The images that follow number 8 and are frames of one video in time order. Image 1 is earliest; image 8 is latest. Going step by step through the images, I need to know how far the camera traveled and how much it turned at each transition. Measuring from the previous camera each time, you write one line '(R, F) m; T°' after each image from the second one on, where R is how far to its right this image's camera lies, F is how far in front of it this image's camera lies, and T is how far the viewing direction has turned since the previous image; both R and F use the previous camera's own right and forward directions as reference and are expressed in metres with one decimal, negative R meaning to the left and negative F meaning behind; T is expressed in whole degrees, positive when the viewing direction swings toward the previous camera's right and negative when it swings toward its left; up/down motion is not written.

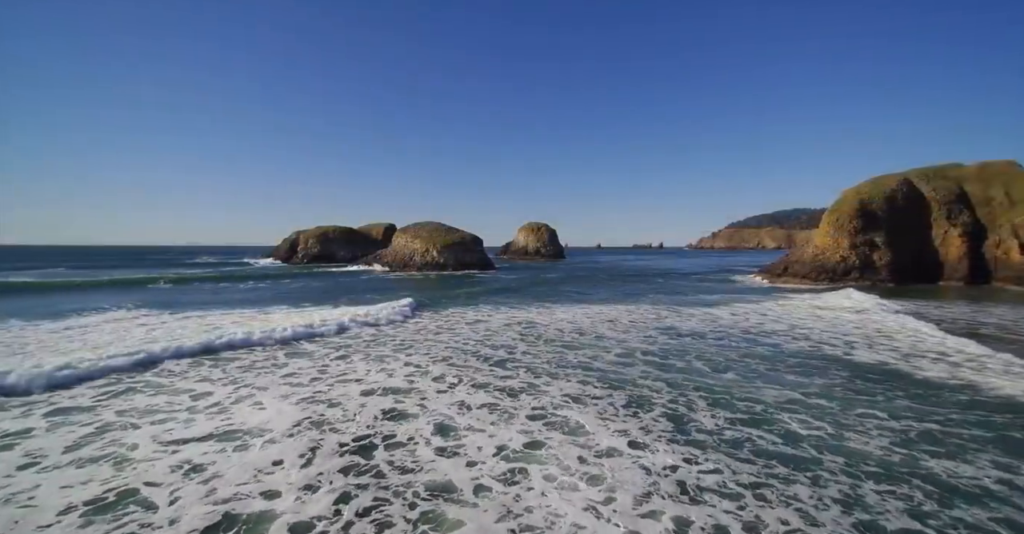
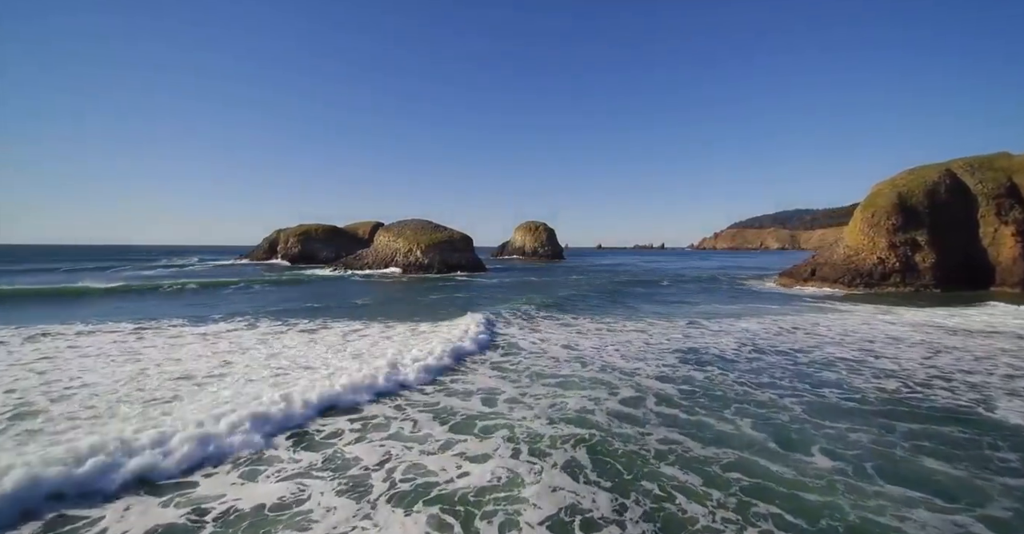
(+0.6, +4.2) m; 0°
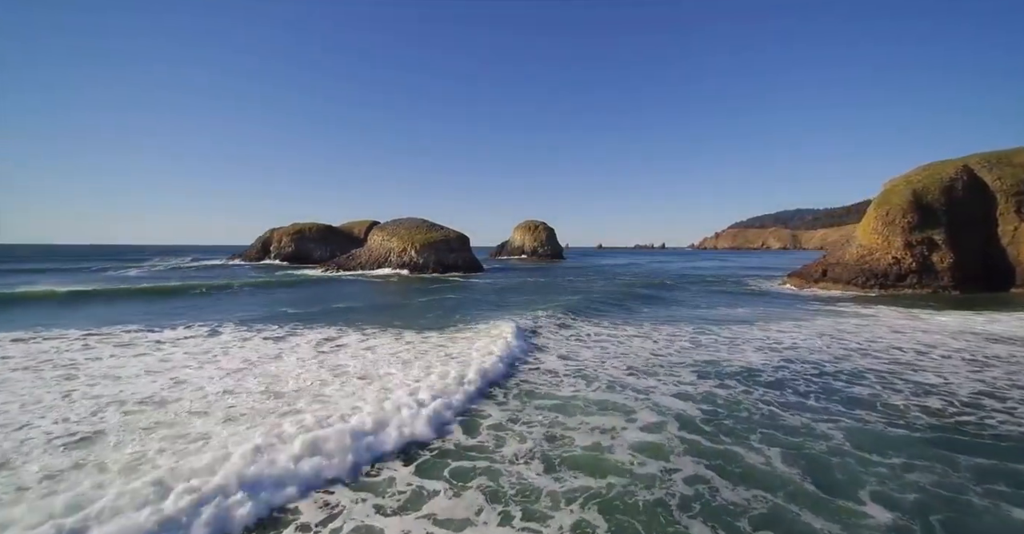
(+0.2, +1.4) m; 0°
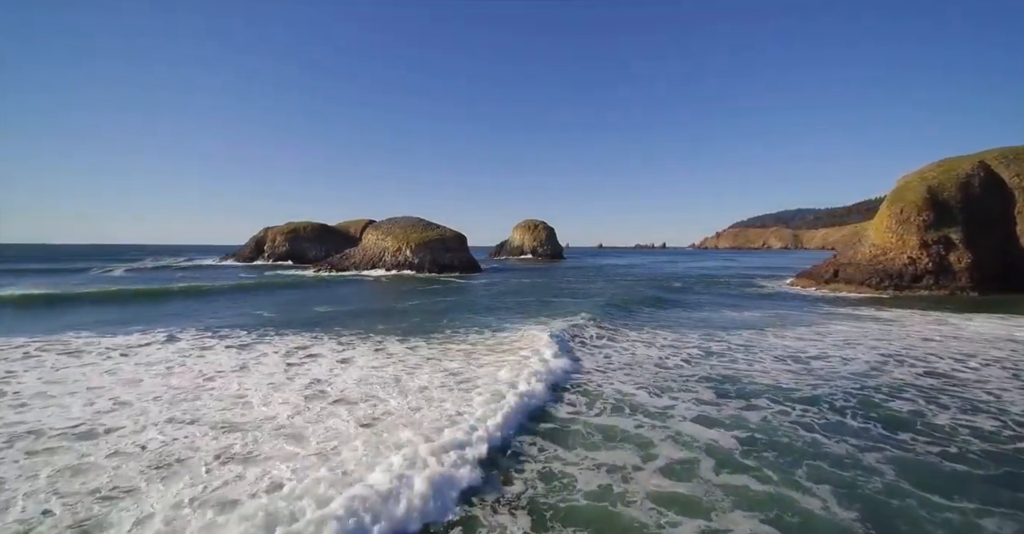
(+0.1, +1.2) m; 0°
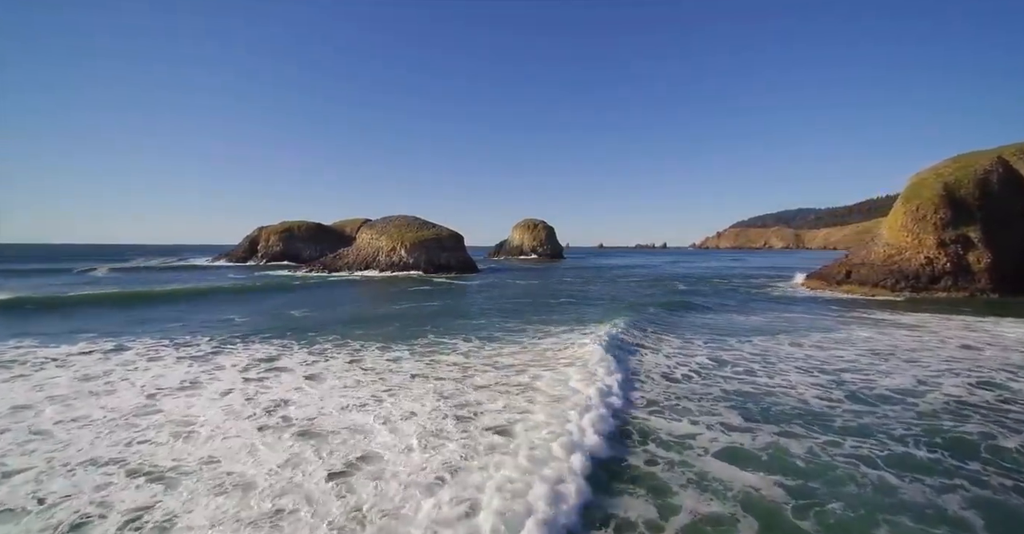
(+0.1, +1.2) m; 0°
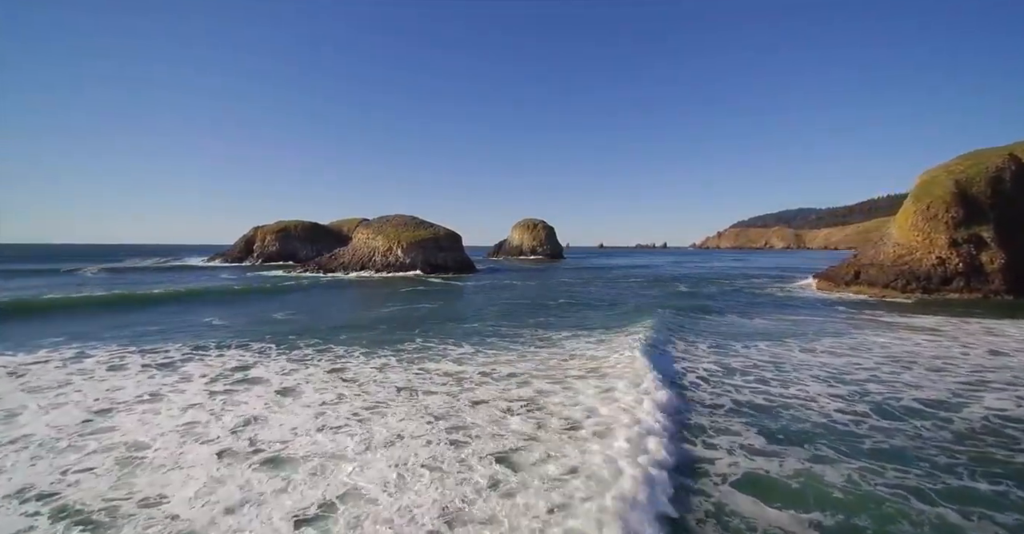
(+0.1, +0.8) m; 0°
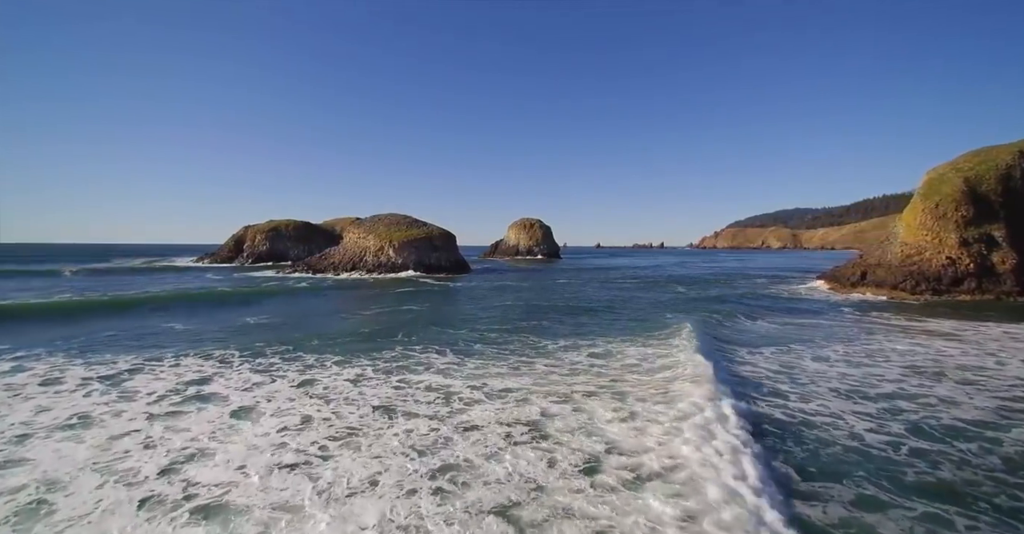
(+0.1, +1.0) m; 0°
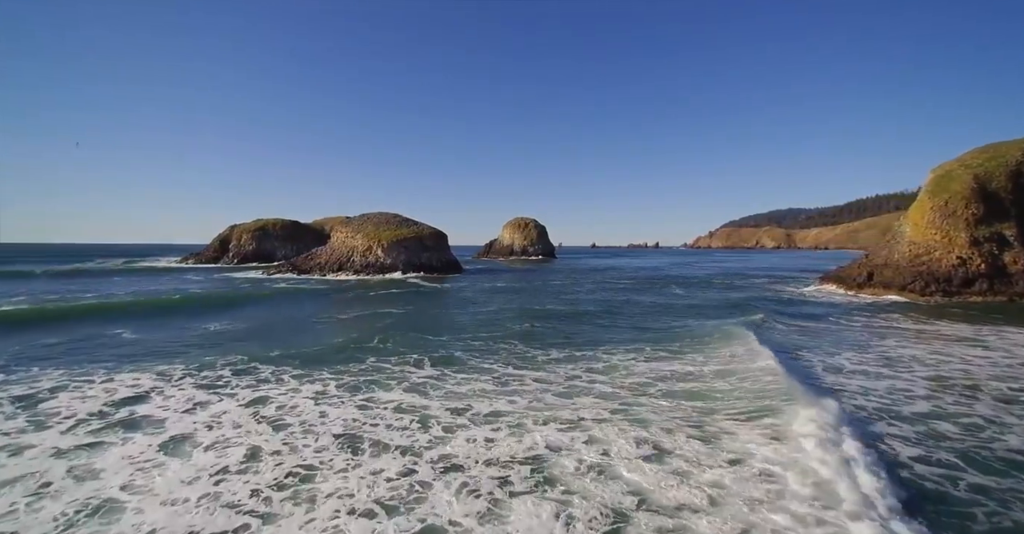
(+0.1, +1.1) m; +1°
